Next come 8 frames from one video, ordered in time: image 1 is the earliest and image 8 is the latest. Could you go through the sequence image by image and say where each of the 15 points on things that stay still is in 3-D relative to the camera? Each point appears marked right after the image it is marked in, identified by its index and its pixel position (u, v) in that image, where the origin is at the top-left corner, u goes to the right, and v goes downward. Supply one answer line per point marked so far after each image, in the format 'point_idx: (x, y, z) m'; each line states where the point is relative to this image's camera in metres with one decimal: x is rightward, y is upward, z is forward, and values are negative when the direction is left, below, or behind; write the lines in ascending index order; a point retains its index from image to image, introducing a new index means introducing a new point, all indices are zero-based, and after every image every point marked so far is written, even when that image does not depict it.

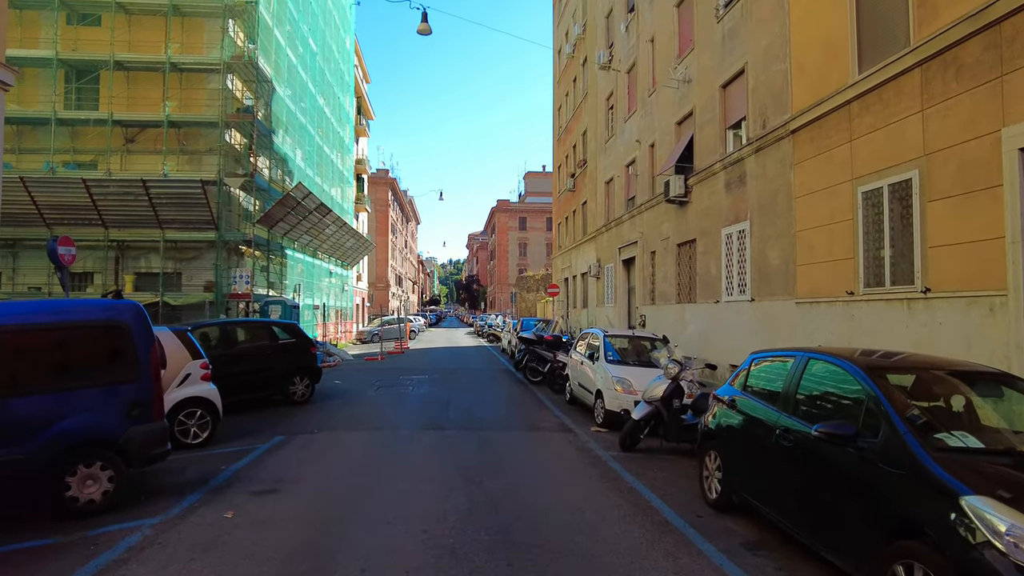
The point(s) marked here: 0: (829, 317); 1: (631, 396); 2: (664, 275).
0: (+4.7, -0.4, +9.8) m
1: (+1.5, -1.4, +8.6) m
2: (+4.0, +0.3, +17.1) m
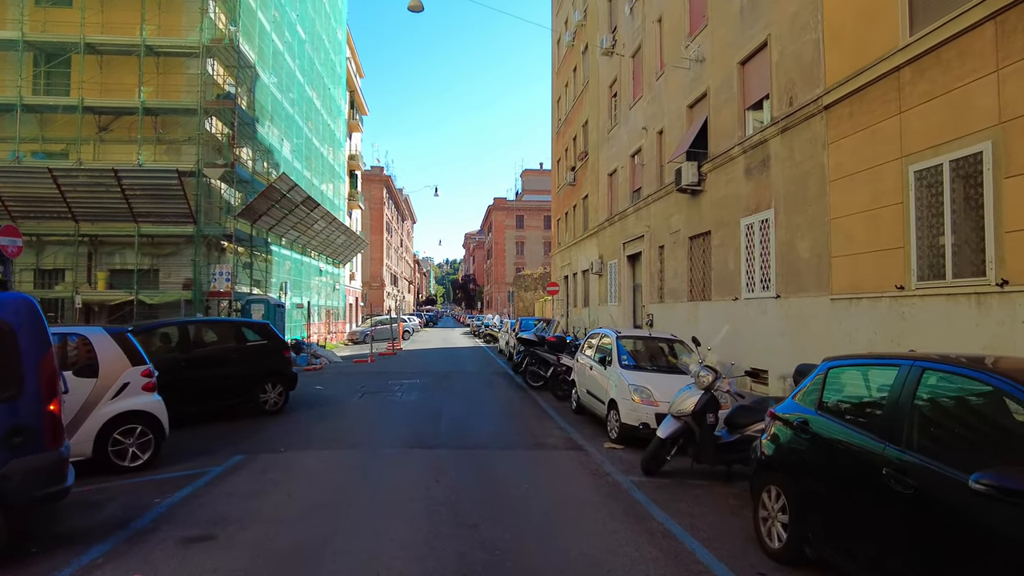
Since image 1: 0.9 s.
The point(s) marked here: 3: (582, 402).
0: (+4.7, -0.4, +8.6) m
1: (+1.5, -1.3, +7.4) m
2: (+3.9, +0.4, +15.9) m
3: (+1.0, -1.7, +9.6) m
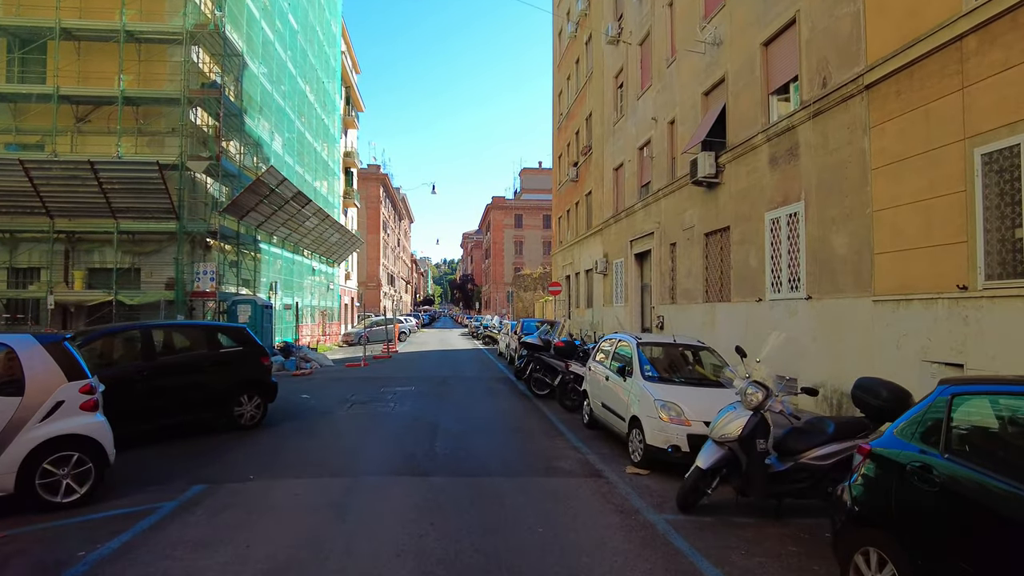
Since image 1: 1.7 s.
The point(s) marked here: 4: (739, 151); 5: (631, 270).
0: (+4.8, -0.4, +7.6) m
1: (+1.6, -1.3, +6.4) m
2: (+4.0, +0.4, +14.9) m
3: (+1.1, -1.7, +8.6) m
4: (+4.3, +2.6, +12.5) m
5: (+3.4, +0.5, +19.1) m
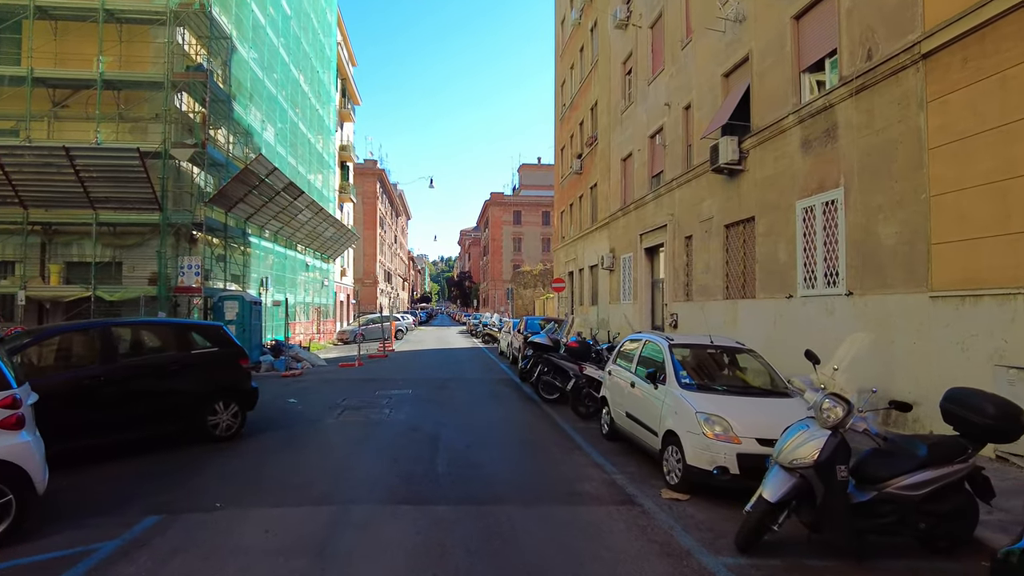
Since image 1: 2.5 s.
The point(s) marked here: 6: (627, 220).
0: (+4.9, -0.3, +6.6) m
1: (+1.8, -1.3, +5.4) m
2: (+4.1, +0.5, +13.9) m
3: (+1.2, -1.6, +7.6) m
4: (+4.4, +2.7, +11.5) m
5: (+3.5, +0.6, +18.1) m
6: (+3.4, +2.0, +19.4) m
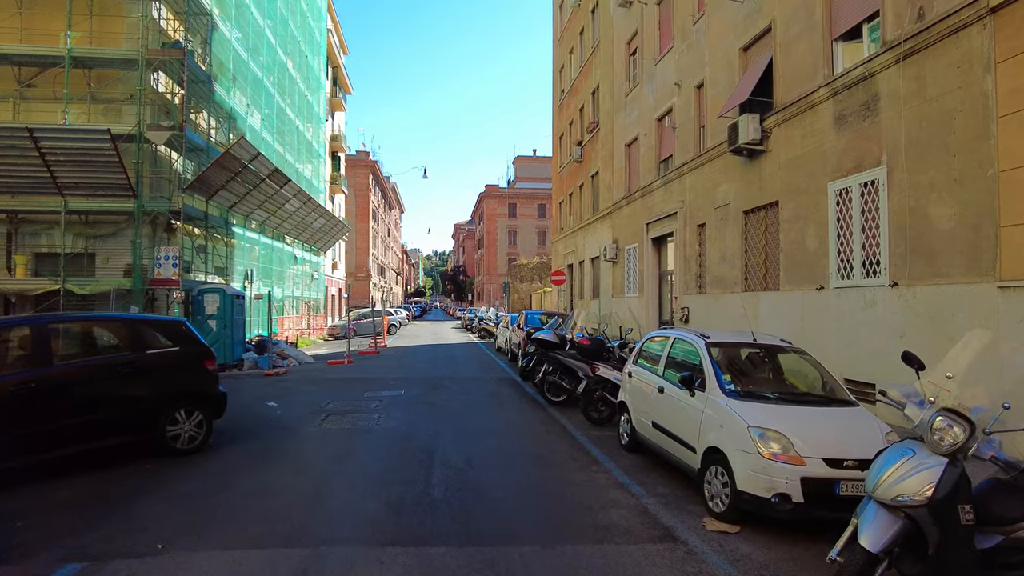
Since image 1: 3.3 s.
0: (+5.0, -0.2, +5.7) m
1: (+1.9, -1.2, +4.4) m
2: (+4.1, +0.6, +12.9) m
3: (+1.3, -1.5, +6.6) m
4: (+4.4, +2.8, +10.5) m
5: (+3.5, +0.8, +17.1) m
6: (+3.4, +2.2, +18.4) m
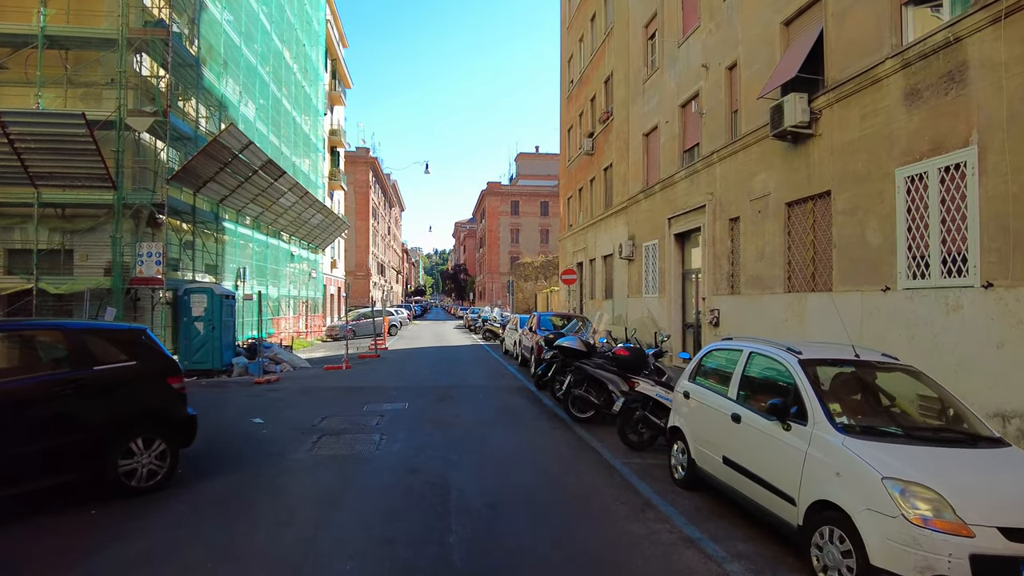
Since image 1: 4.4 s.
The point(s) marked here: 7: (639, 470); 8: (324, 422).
0: (+5.3, -0.2, +4.4) m
1: (+2.1, -1.2, +3.1) m
2: (+4.4, +0.6, +11.7) m
3: (+1.6, -1.5, +5.3) m
4: (+4.7, +2.8, +9.3) m
5: (+3.8, +0.8, +15.9) m
6: (+3.6, +2.2, +17.2) m
7: (+1.2, -1.8, +6.4) m
8: (-2.5, -1.7, +8.7) m
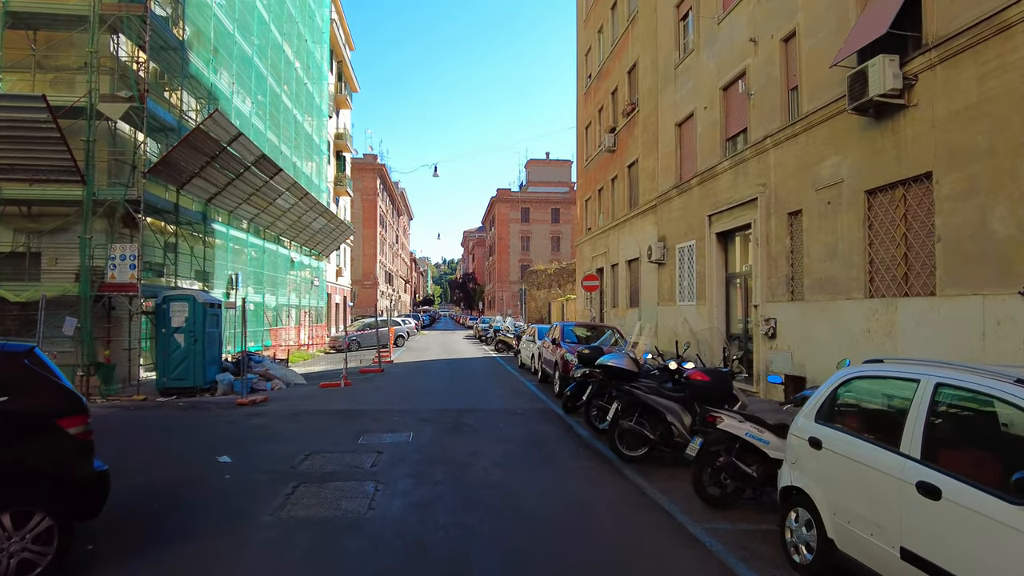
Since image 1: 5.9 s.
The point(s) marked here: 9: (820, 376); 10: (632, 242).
0: (+5.5, -0.2, +2.5) m
1: (+2.4, -1.2, +1.3) m
2: (+4.7, +0.6, +9.8) m
3: (+1.9, -1.5, +3.5) m
4: (+5.0, +2.8, +7.4) m
5: (+4.2, +0.7, +14.1) m
6: (+4.1, +2.1, +15.4) m
7: (+1.5, -1.8, +4.6) m
8: (-2.1, -1.8, +6.9) m
9: (+4.7, -1.4, +10.2) m
10: (+3.6, +1.3, +19.6) m
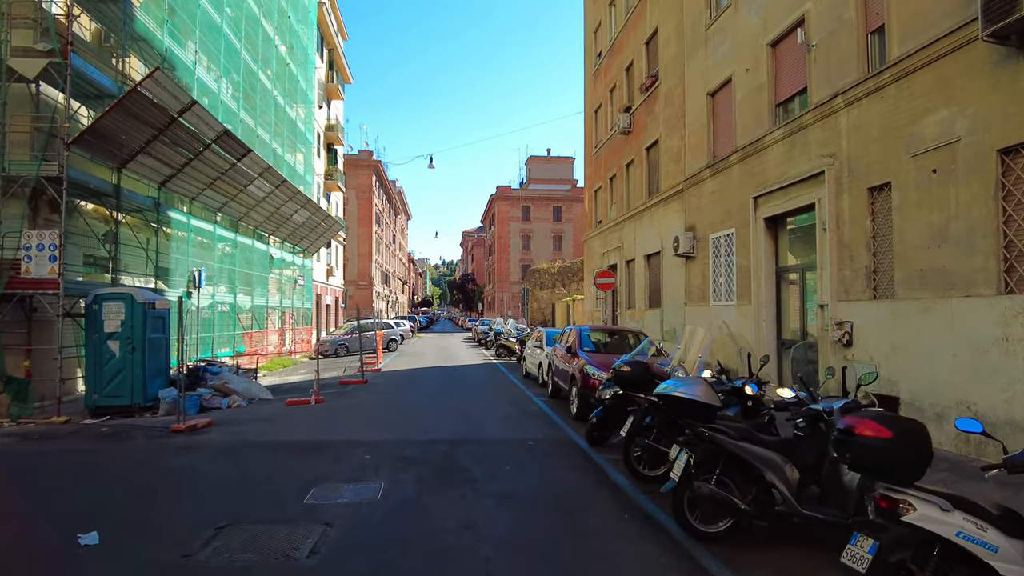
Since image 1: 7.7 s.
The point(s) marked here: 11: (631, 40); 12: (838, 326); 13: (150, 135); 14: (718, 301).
0: (+5.7, -0.1, +0.2) m
1: (+2.5, -1.1, -1.1) m
2: (+4.8, +0.6, +7.5) m
3: (+2.0, -1.4, +1.1) m
4: (+5.1, +2.8, +5.1) m
5: (+4.3, +0.7, +11.7) m
6: (+4.1, +2.1, +13.0) m
7: (+1.6, -1.7, +2.2) m
8: (-2.0, -1.7, +4.5) m
9: (+4.8, -1.3, +7.8) m
10: (+3.7, +1.4, +17.2) m
11: (+3.6, +7.4, +19.6) m
12: (+4.5, -0.5, +9.1) m
13: (-6.9, +2.9, +12.7) m
14: (+4.1, -0.2, +13.0) m
